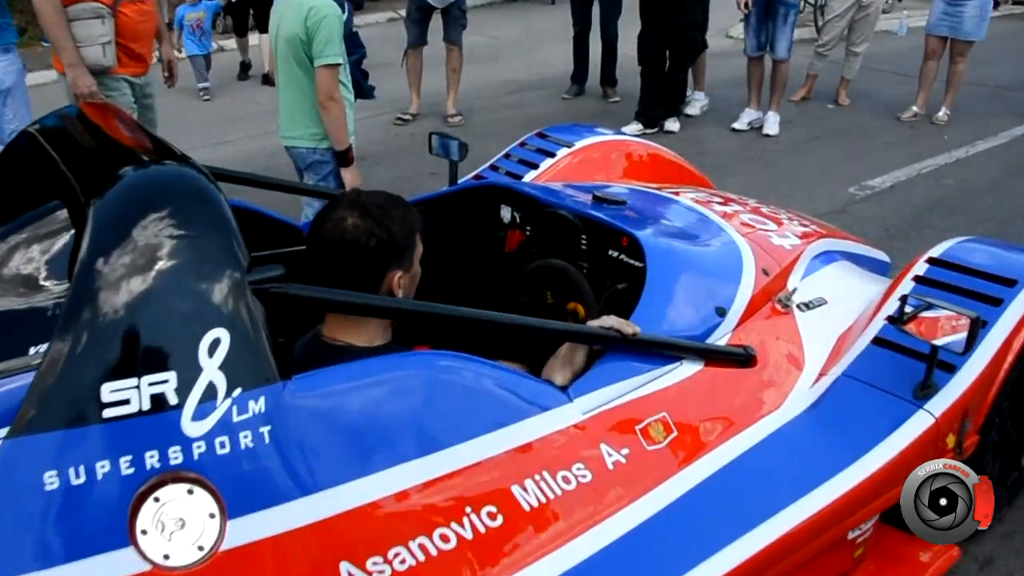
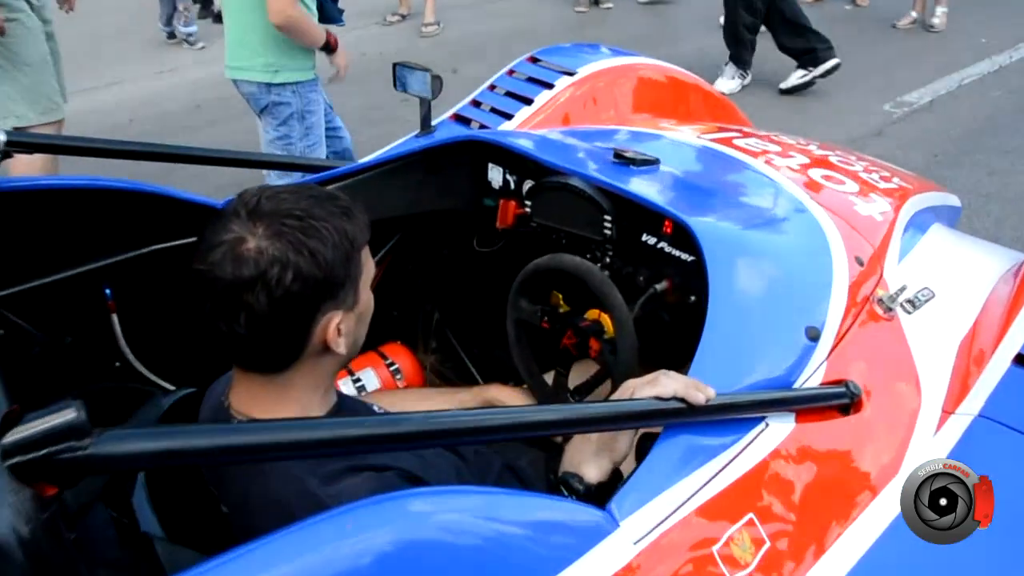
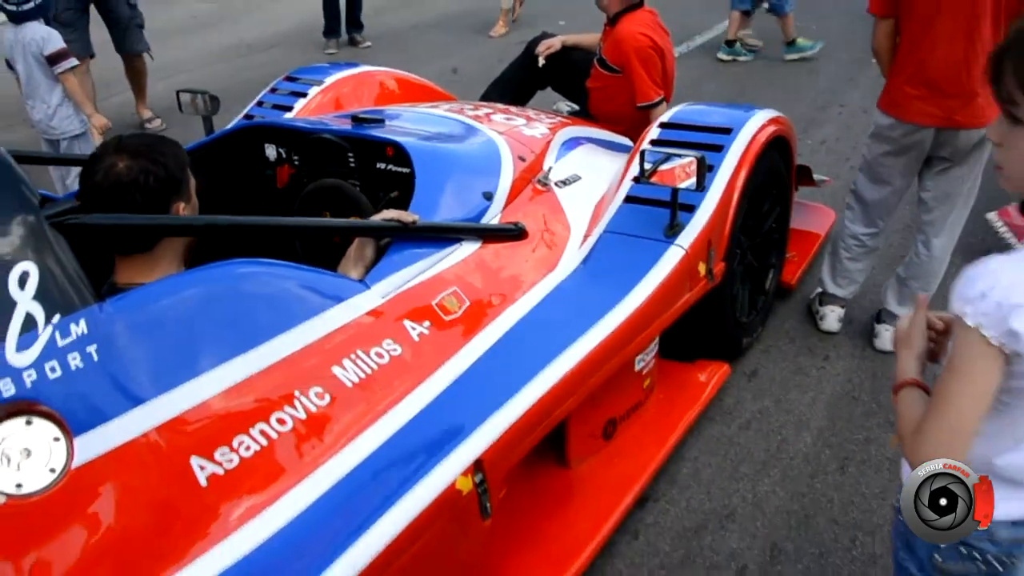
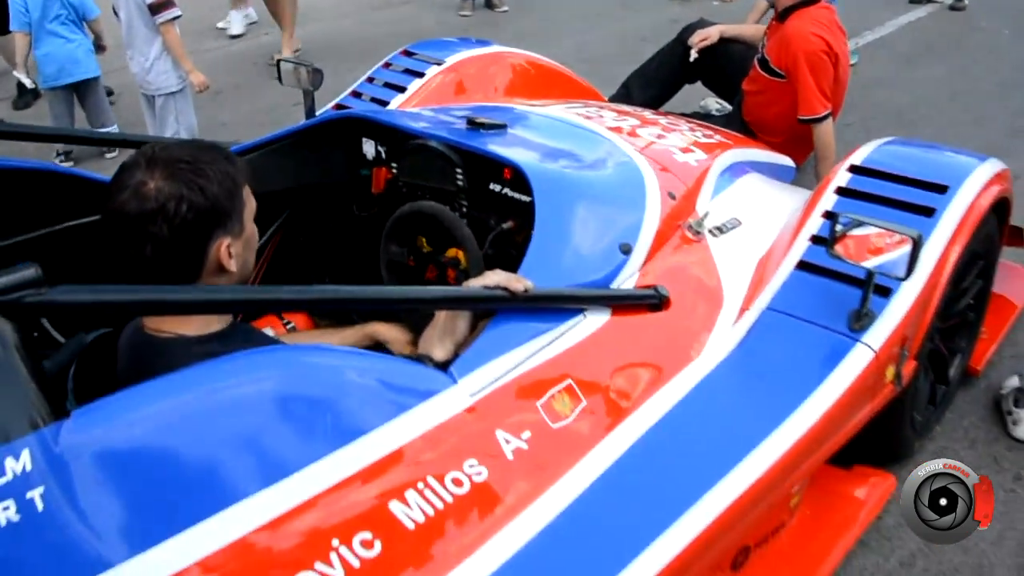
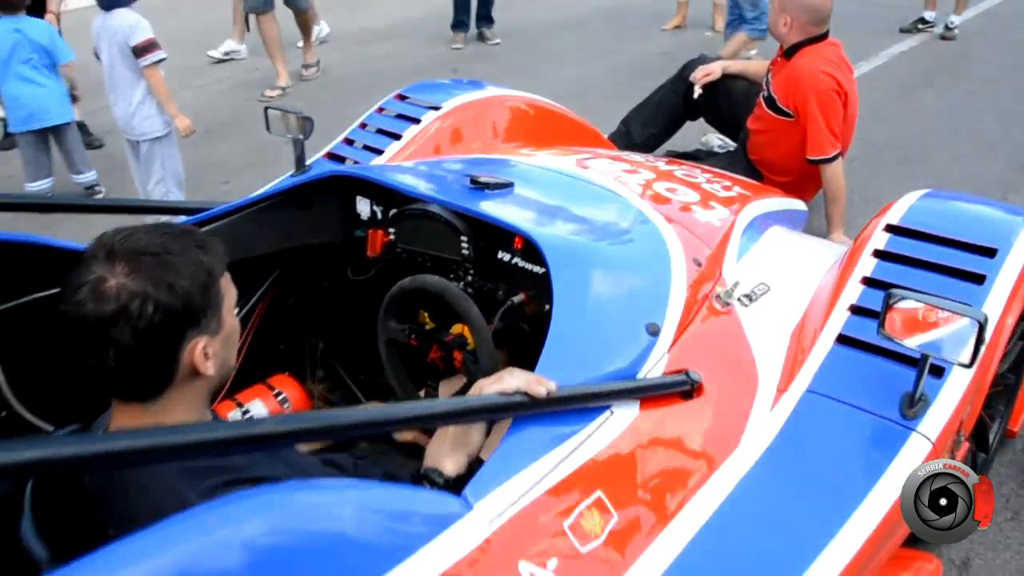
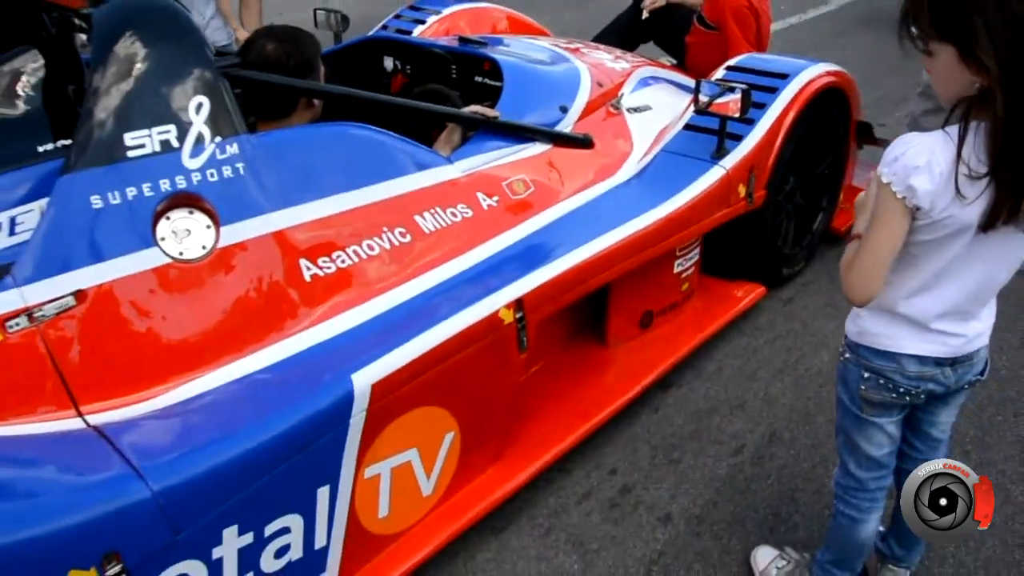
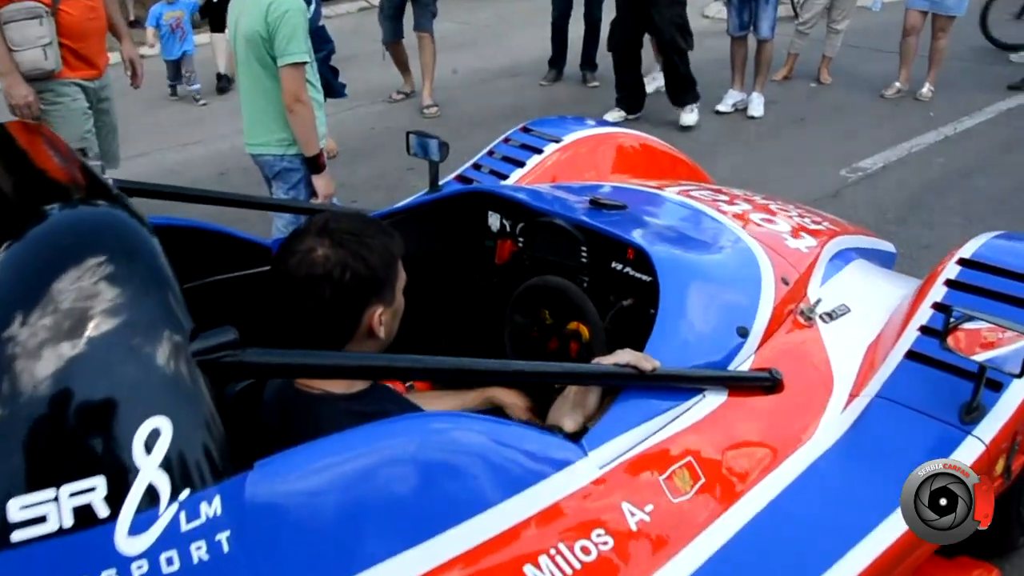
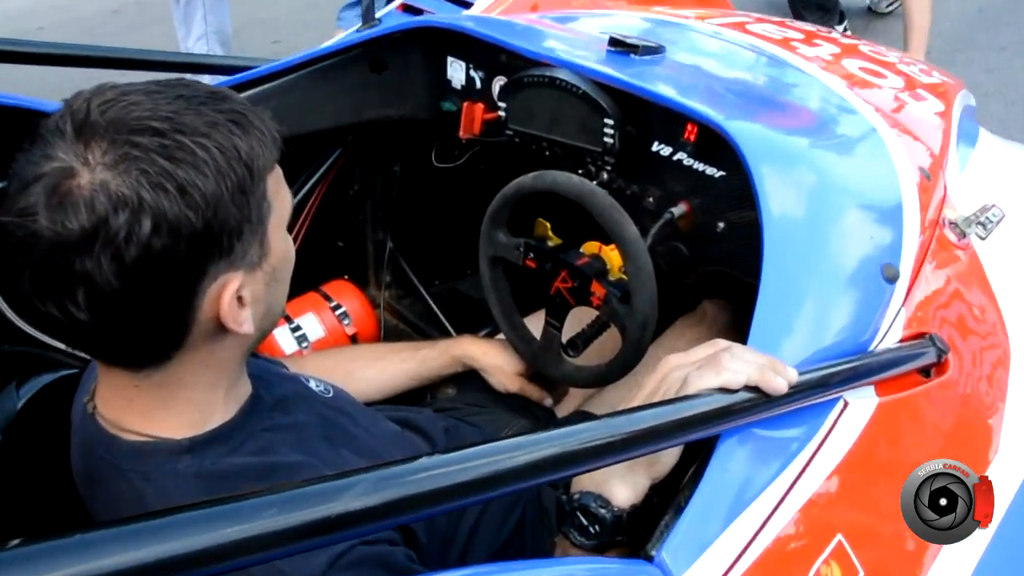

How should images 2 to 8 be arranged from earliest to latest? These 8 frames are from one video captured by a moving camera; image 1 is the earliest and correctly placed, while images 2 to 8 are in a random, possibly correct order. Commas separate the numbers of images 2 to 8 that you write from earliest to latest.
7, 2, 8, 5, 4, 3, 6
